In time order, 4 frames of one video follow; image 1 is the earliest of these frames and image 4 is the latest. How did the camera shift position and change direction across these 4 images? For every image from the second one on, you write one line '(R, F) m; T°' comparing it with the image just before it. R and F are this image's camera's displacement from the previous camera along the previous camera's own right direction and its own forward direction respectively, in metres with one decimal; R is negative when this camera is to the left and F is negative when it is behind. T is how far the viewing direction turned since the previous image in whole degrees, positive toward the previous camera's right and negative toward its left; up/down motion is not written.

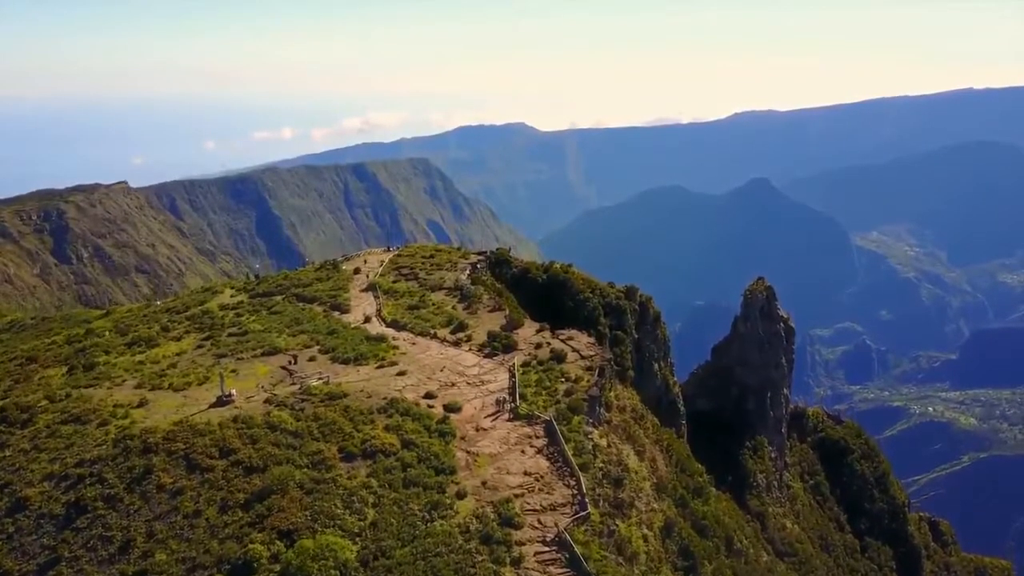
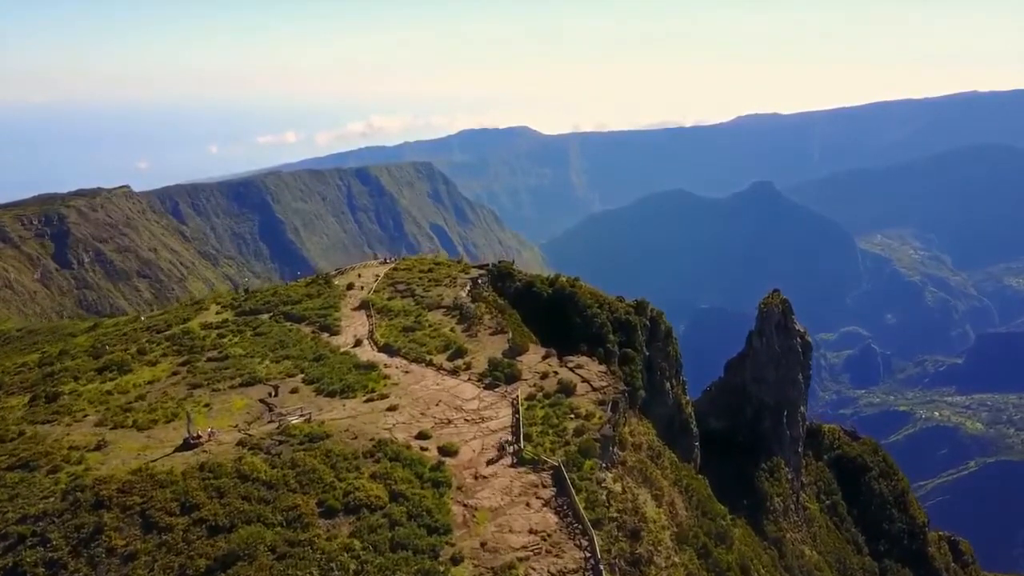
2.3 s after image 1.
(0.0, +2.6) m; 0°
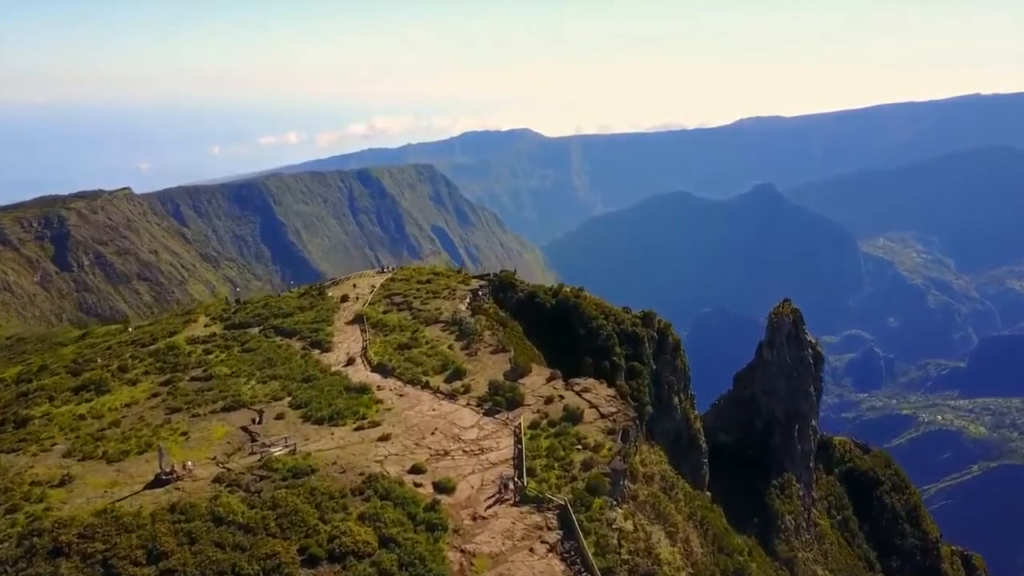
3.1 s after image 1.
(0.0, +1.8) m; 0°
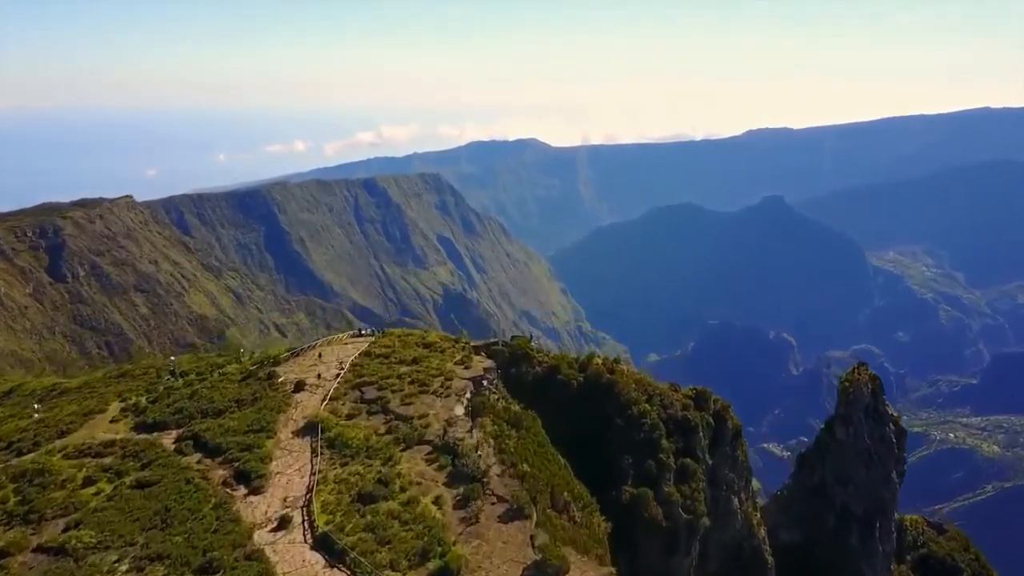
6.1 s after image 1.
(-0.4, +9.9) m; 0°
